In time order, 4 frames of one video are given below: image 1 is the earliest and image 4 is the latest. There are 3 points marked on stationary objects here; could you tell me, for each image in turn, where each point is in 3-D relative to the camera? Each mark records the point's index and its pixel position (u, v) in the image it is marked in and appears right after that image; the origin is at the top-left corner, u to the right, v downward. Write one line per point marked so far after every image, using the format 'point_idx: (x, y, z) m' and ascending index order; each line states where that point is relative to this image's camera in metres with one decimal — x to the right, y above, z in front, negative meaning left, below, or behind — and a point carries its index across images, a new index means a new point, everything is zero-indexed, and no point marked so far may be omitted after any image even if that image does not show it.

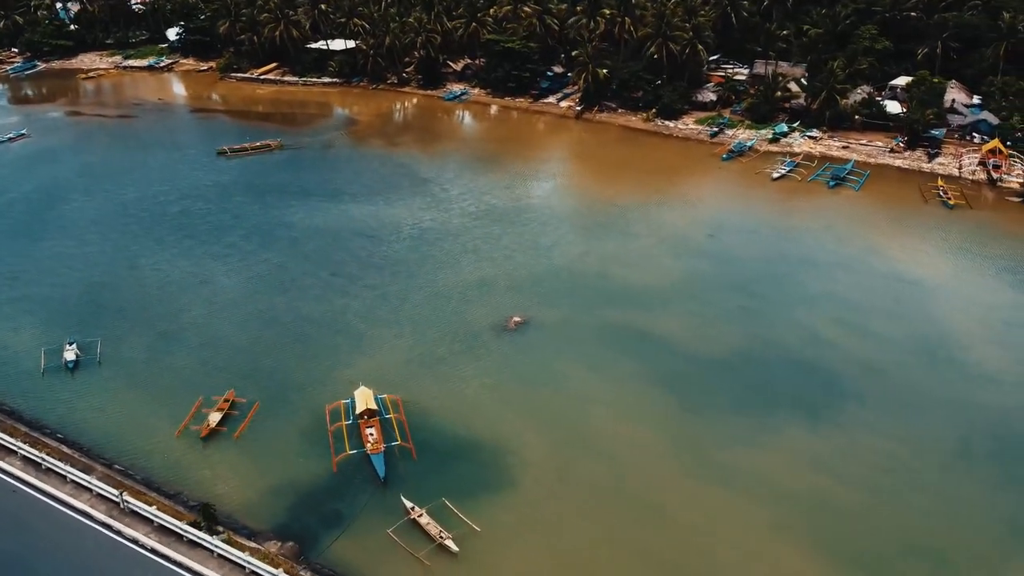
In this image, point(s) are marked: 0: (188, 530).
0: (-8.8, -6.5, +19.0) m
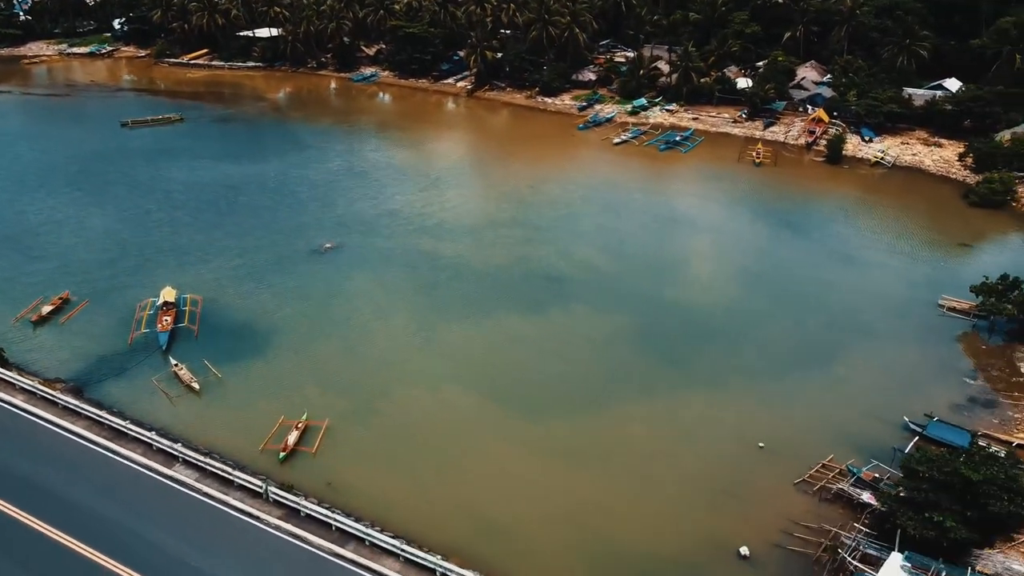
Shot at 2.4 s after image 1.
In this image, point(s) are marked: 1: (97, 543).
0: (-19.4, -2.8, +25.5) m
1: (-11.3, -6.9, +19.0) m
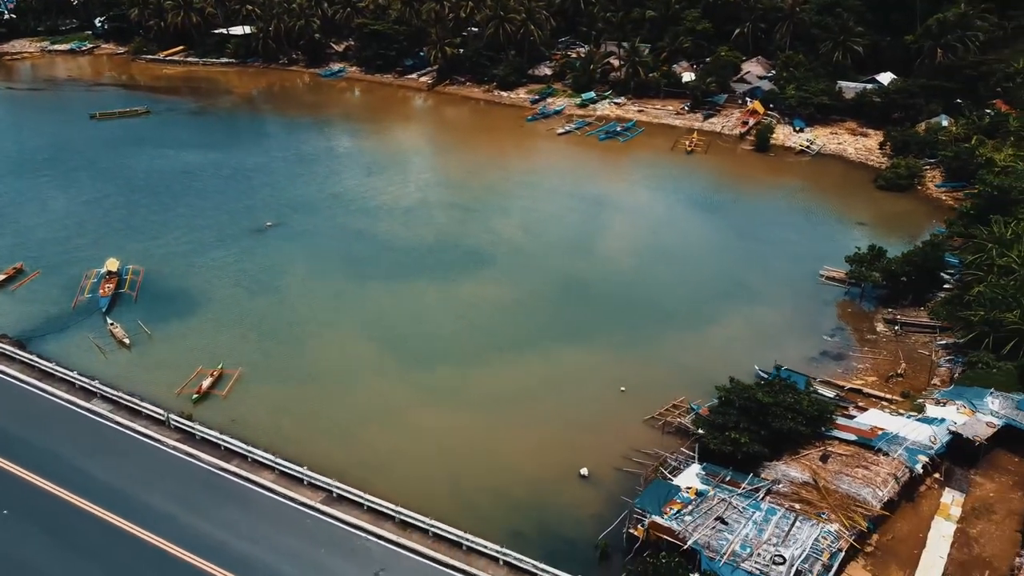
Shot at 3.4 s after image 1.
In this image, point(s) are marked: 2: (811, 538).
0: (-23.8, -1.3, +28.6) m
1: (-15.7, -5.4, +22.1) m
2: (+7.8, -6.5, +18.3) m
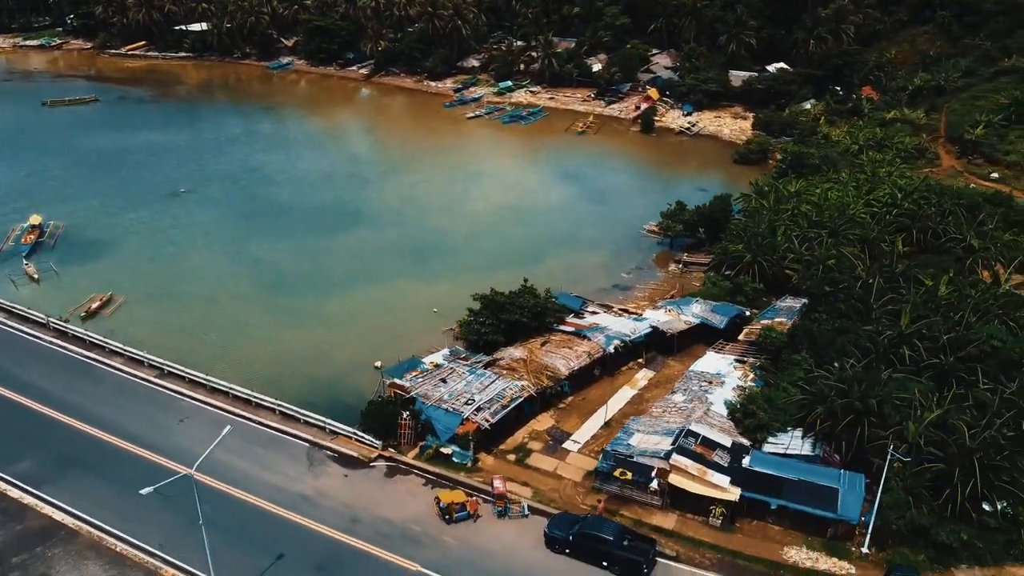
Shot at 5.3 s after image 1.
0: (-32.0, +1.7, +35.0) m
1: (-23.9, -2.5, +28.4) m
2: (-0.4, -3.5, +24.6) m
